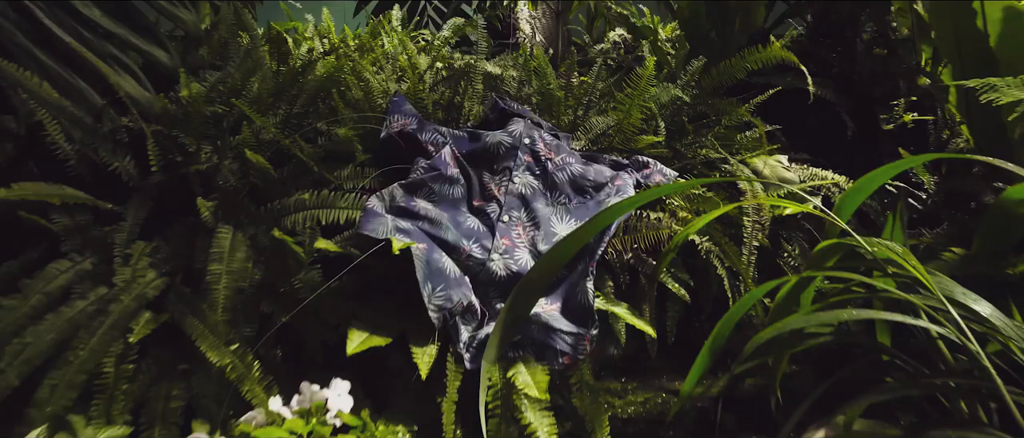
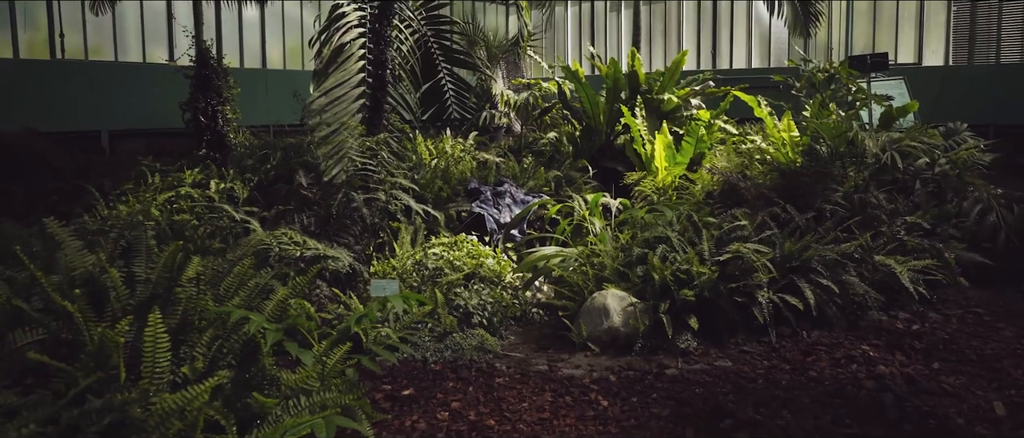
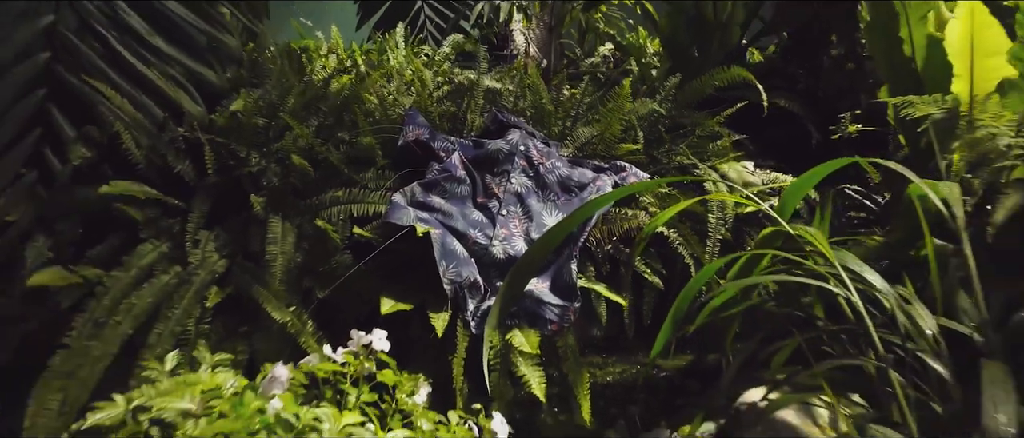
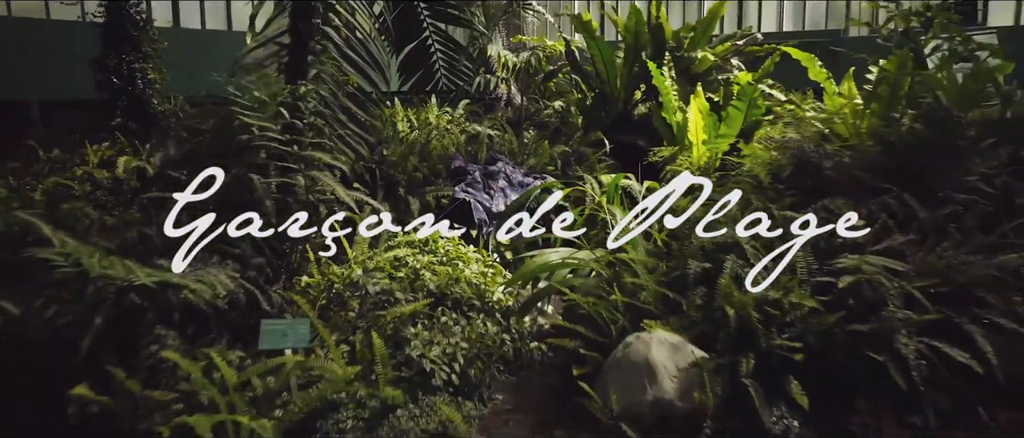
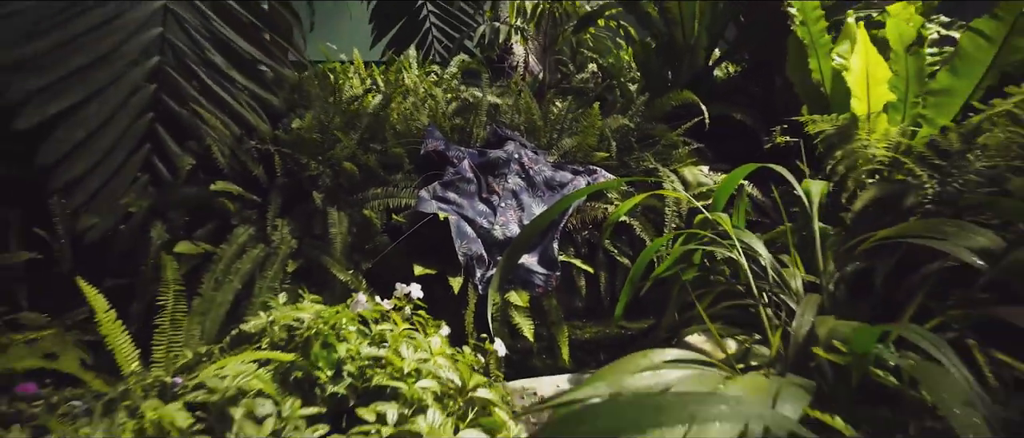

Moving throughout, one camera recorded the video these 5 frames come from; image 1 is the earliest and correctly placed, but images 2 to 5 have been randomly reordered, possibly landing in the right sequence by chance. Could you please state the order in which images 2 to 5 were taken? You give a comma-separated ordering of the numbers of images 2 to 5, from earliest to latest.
3, 5, 4, 2
